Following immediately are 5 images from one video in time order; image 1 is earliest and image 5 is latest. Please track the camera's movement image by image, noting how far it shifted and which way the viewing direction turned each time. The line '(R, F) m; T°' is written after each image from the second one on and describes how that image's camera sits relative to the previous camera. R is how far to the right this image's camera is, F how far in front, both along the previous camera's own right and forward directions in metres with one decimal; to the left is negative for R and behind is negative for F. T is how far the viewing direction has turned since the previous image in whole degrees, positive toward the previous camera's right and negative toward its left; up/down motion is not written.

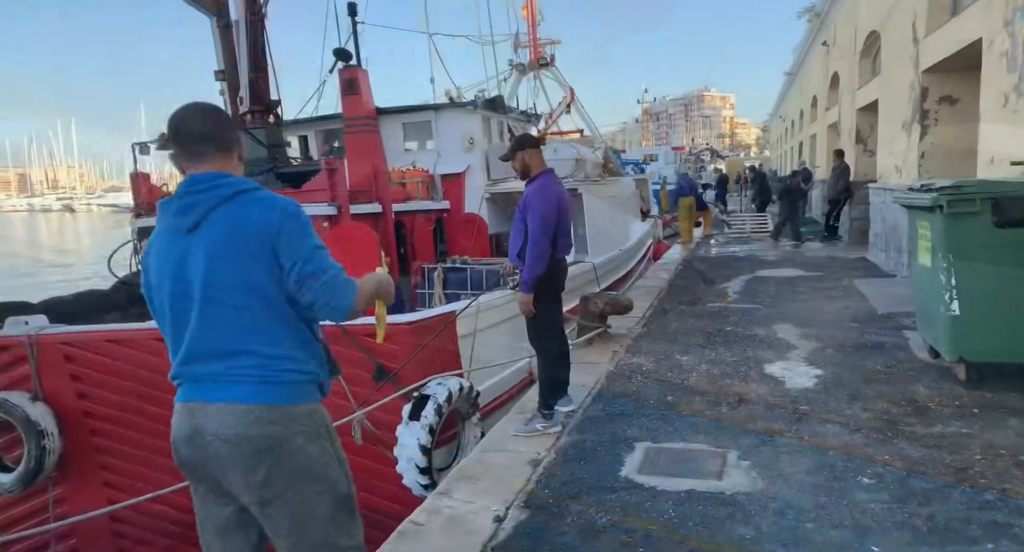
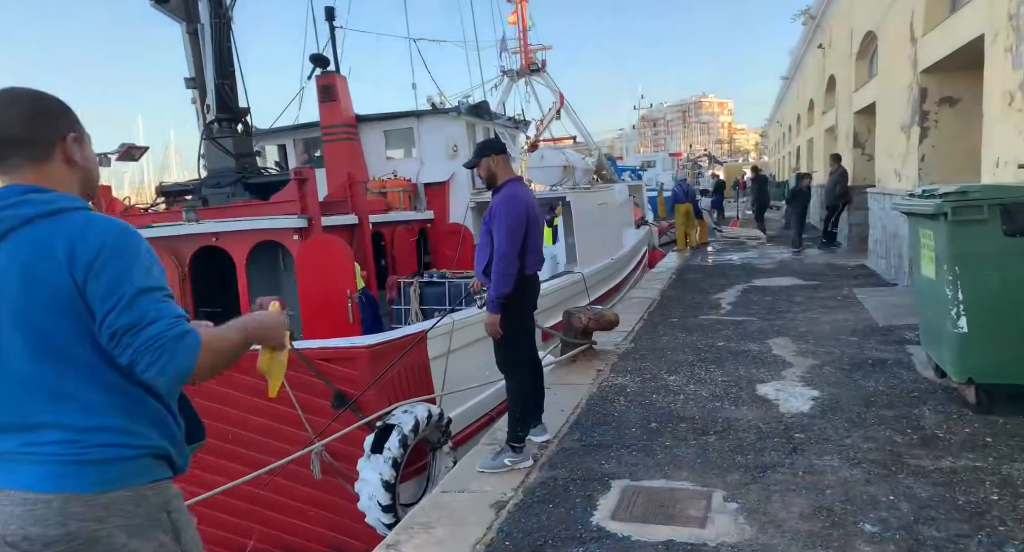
(+0.2, +0.3) m; 0°
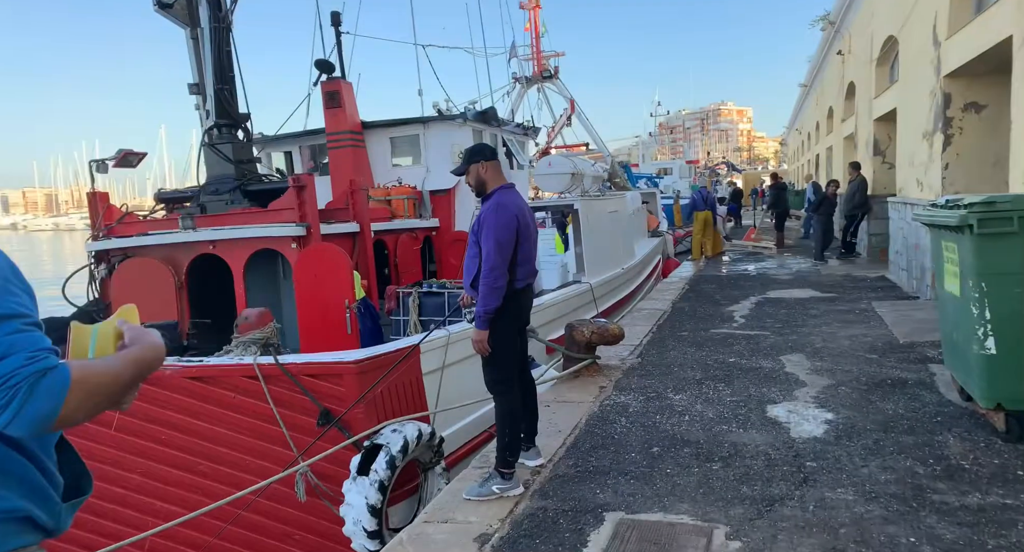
(+0.1, +0.2) m; -1°
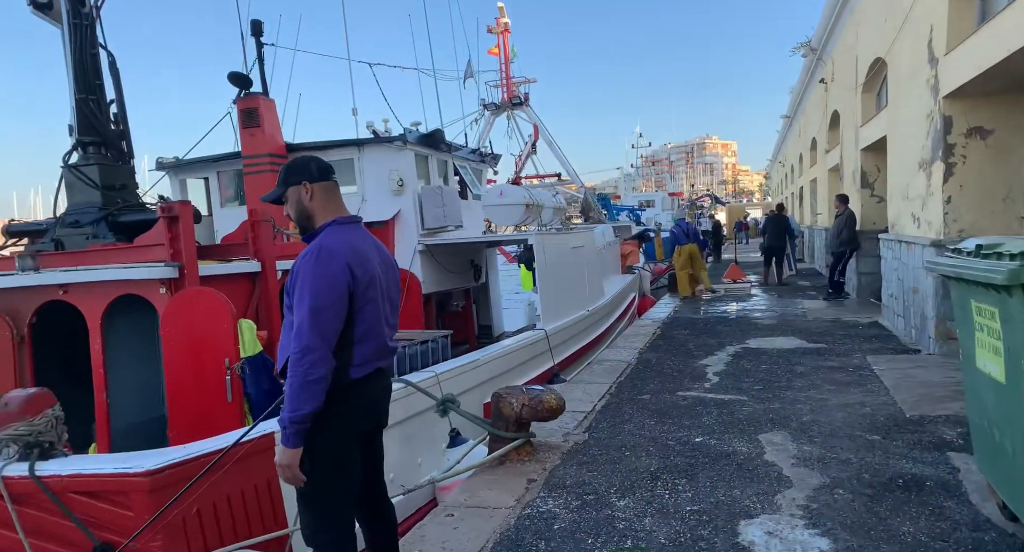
(+0.5, +1.0) m; +1°
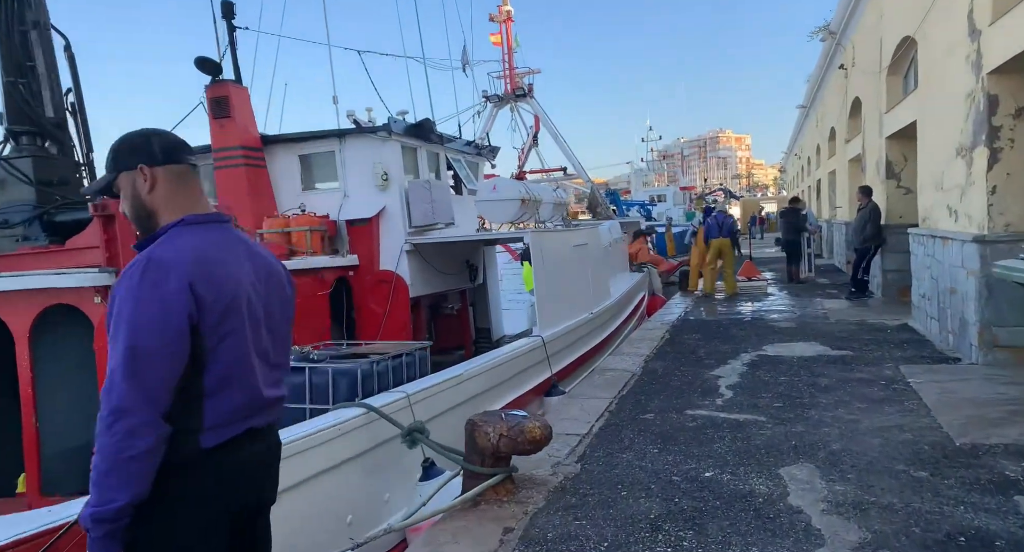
(+0.2, +0.6) m; -1°
